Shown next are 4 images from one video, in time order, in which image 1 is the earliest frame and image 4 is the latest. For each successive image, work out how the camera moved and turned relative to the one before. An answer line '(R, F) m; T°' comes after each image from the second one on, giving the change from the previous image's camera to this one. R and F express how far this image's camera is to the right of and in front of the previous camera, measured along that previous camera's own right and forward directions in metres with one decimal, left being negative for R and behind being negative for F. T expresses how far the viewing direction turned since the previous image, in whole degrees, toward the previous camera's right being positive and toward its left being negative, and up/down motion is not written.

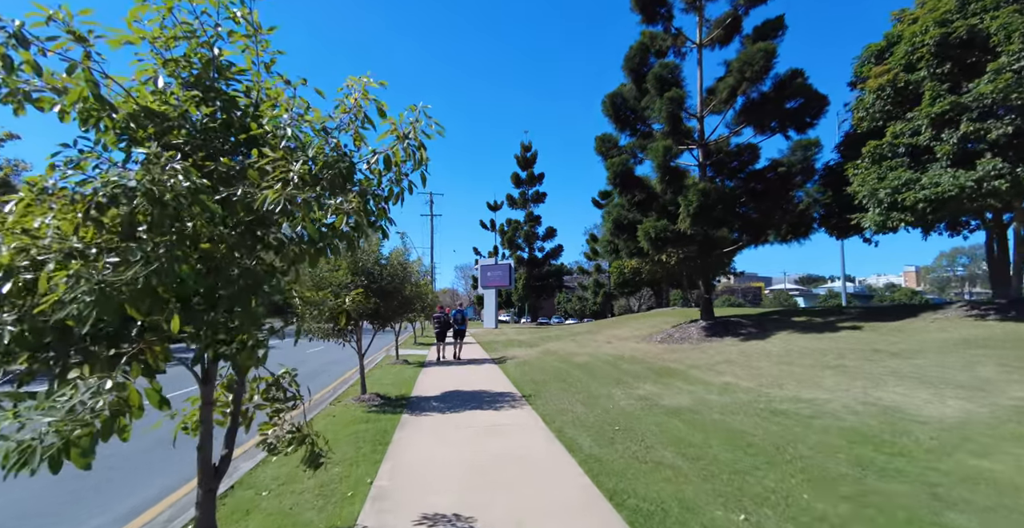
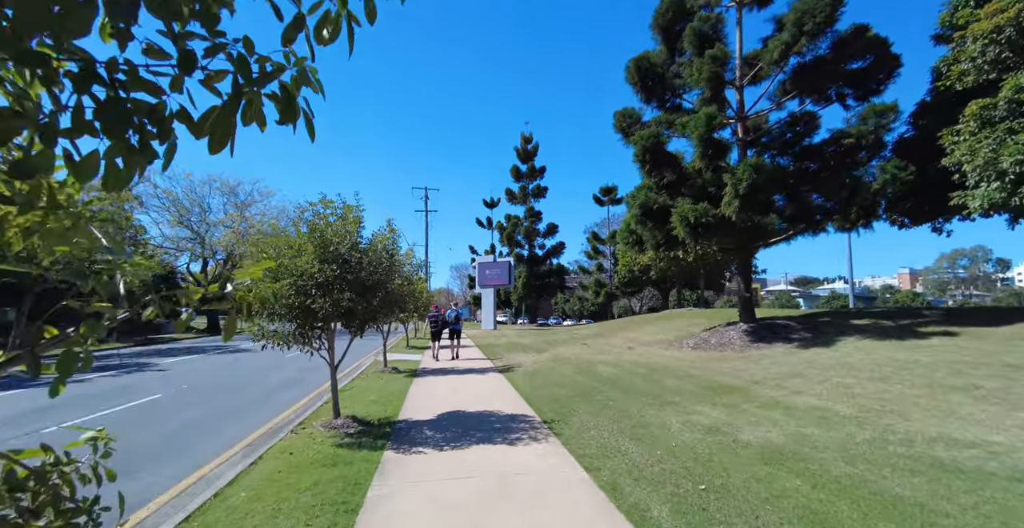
(-0.3, +2.3) m; +1°
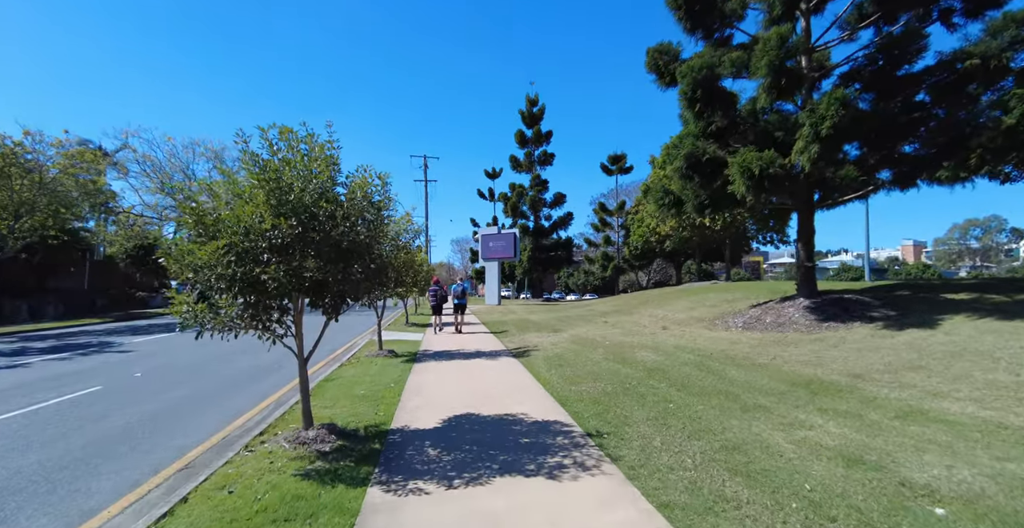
(-0.4, +2.2) m; 0°
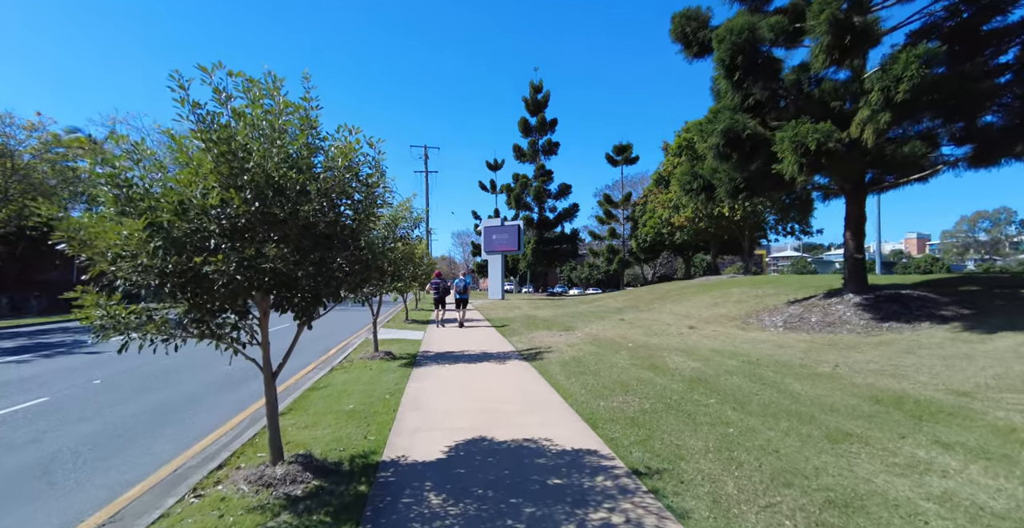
(-0.2, +1.3) m; 0°
